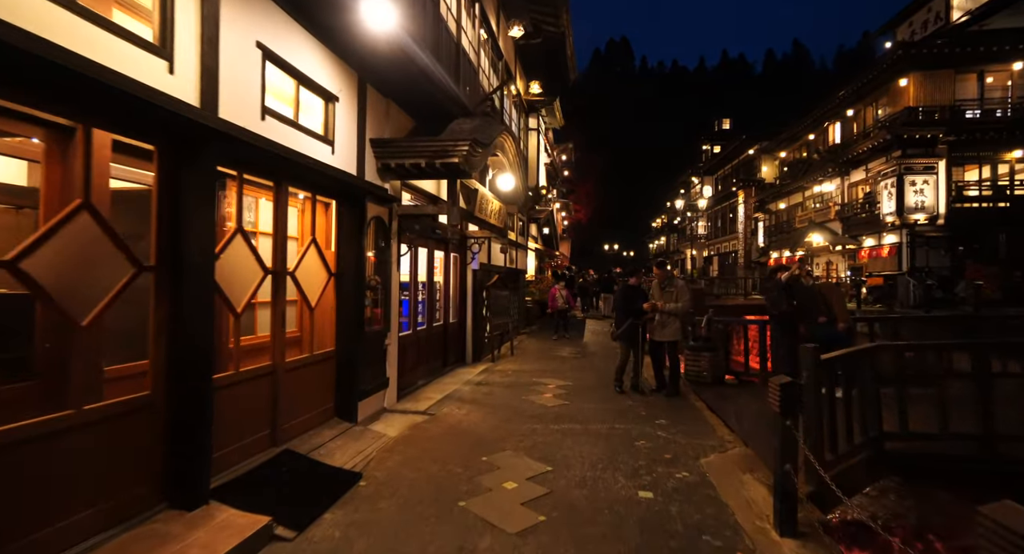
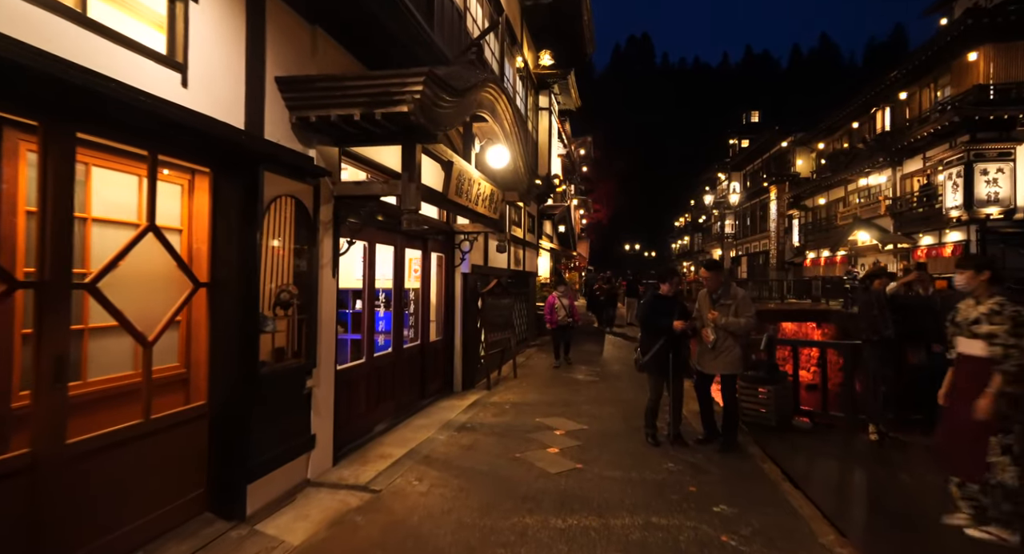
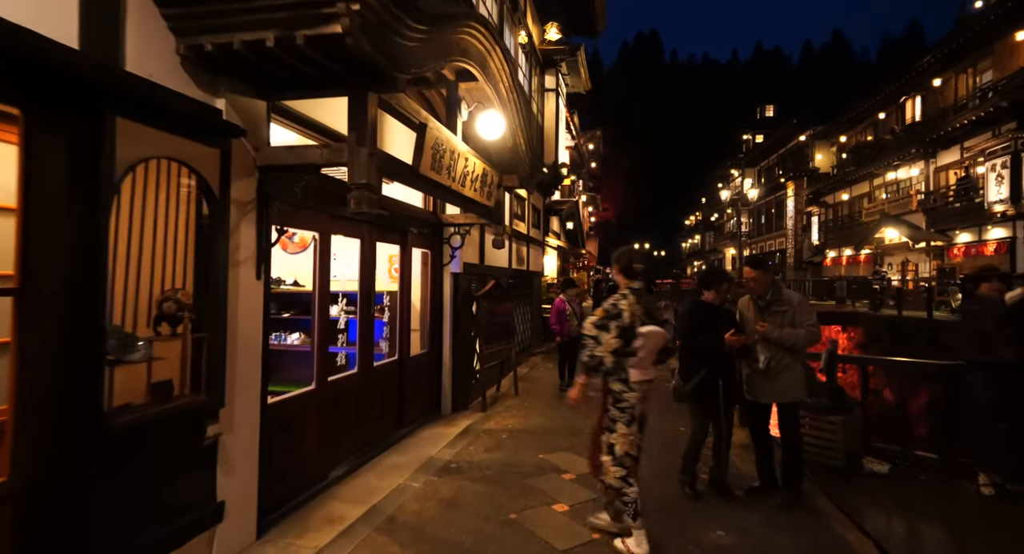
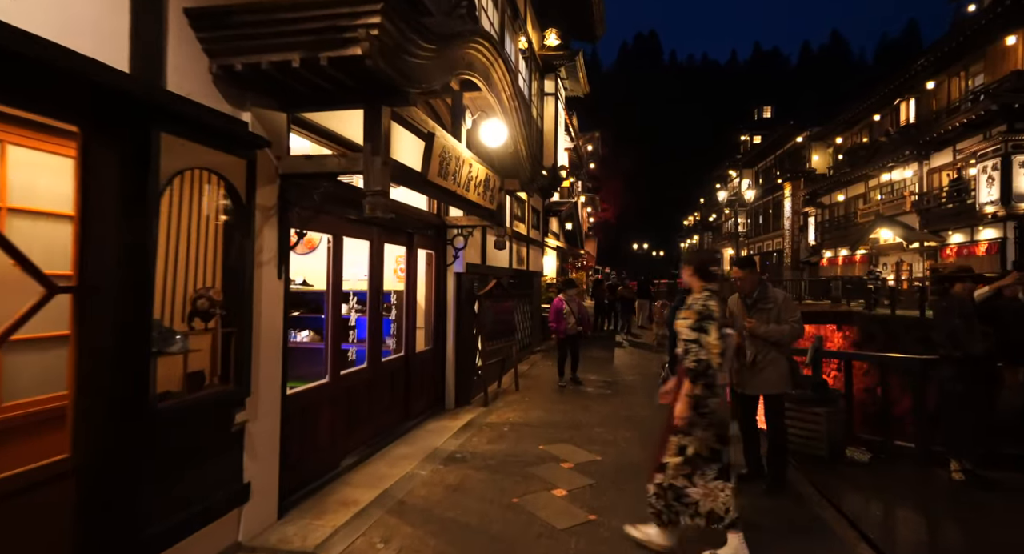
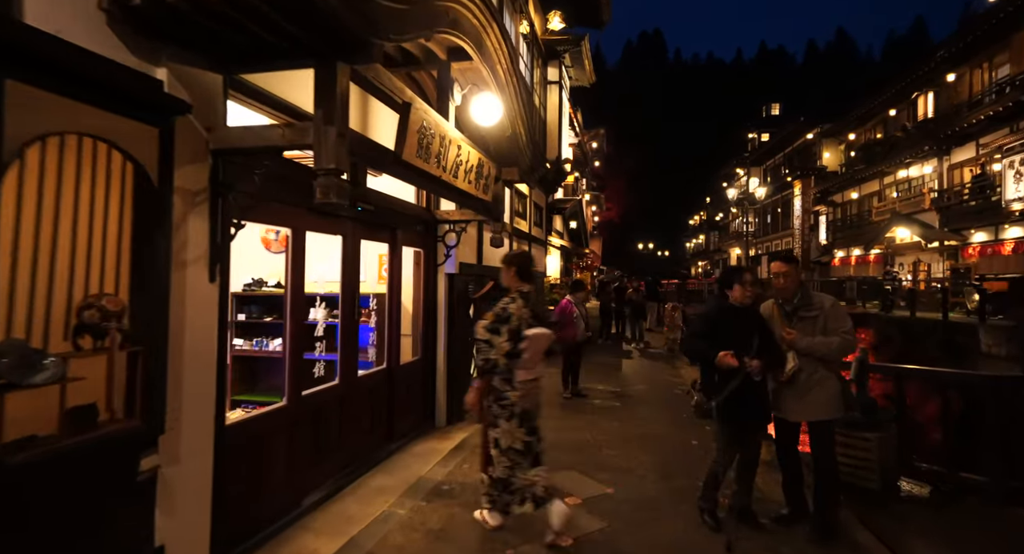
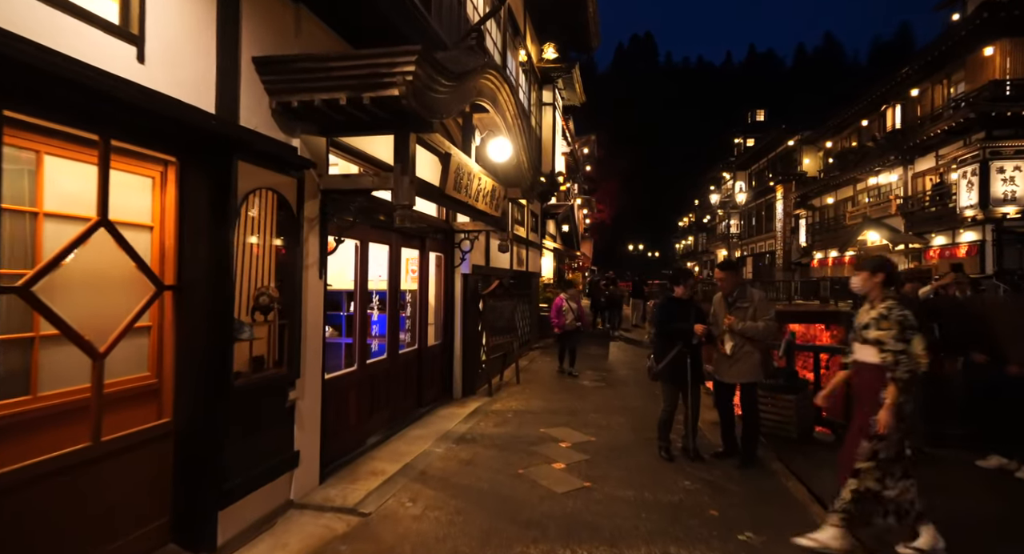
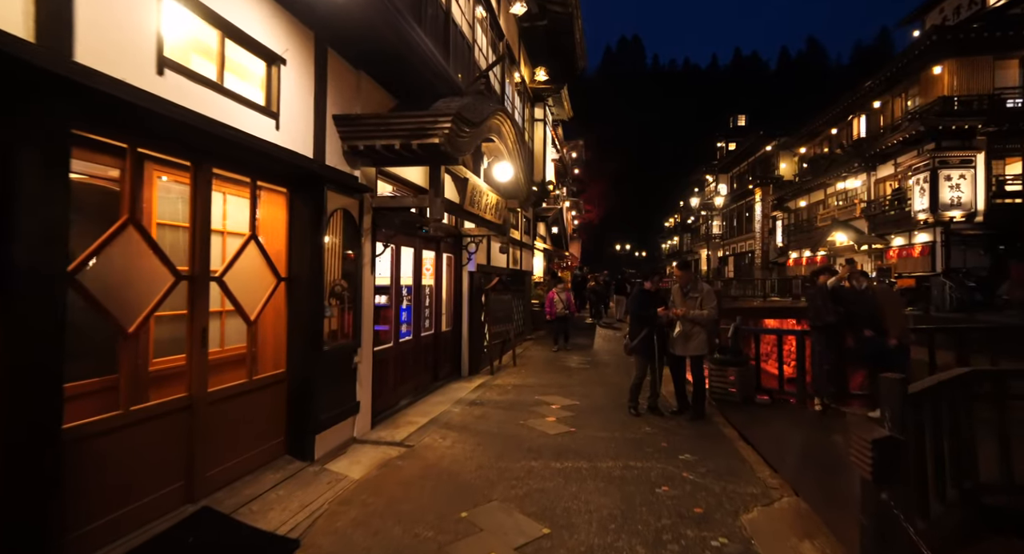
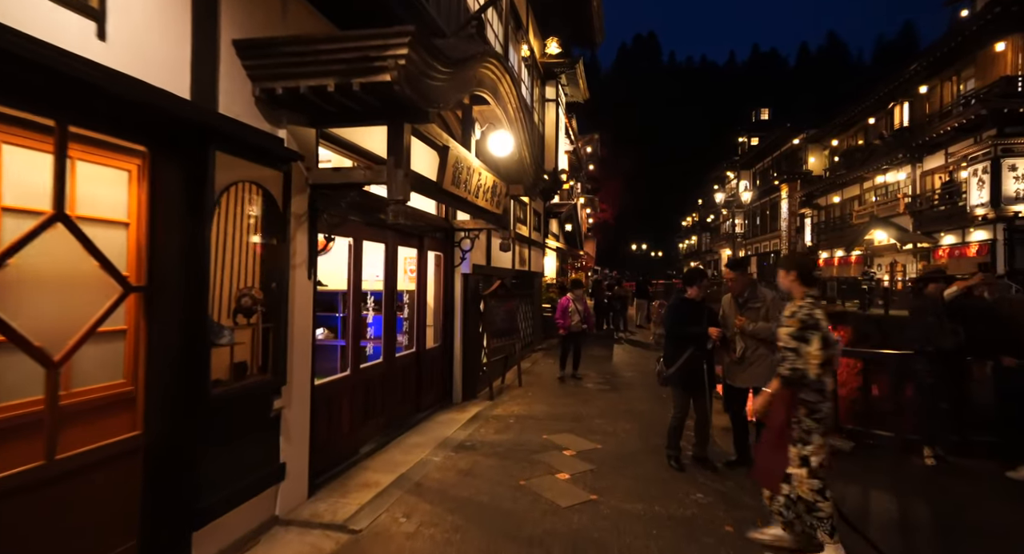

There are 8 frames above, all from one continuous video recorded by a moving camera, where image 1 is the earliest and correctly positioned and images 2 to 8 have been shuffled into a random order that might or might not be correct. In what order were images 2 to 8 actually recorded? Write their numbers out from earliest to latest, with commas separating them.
7, 2, 6, 8, 4, 3, 5
